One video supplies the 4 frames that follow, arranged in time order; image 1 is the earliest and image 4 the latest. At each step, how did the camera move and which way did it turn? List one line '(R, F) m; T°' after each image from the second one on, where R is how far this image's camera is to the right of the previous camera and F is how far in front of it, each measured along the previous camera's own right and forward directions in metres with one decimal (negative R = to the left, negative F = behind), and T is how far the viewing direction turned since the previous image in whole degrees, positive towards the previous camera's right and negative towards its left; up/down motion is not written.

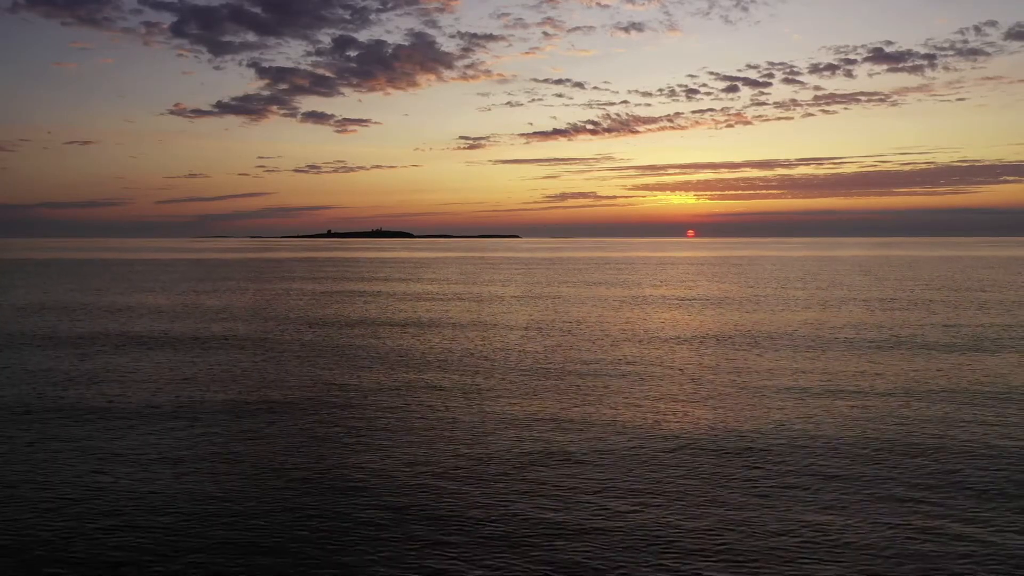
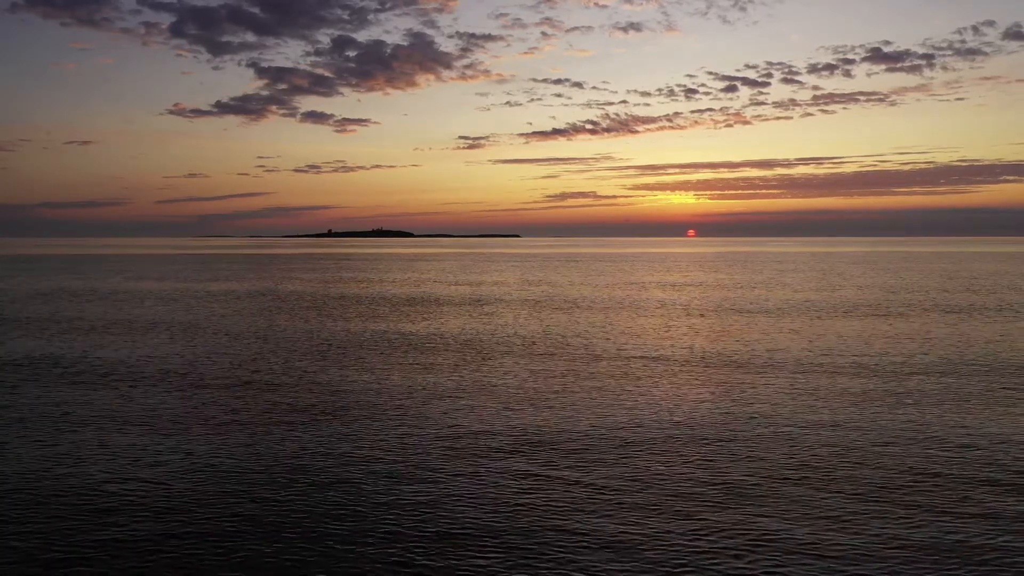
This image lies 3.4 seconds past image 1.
(-0.2, +2.4) m; 0°
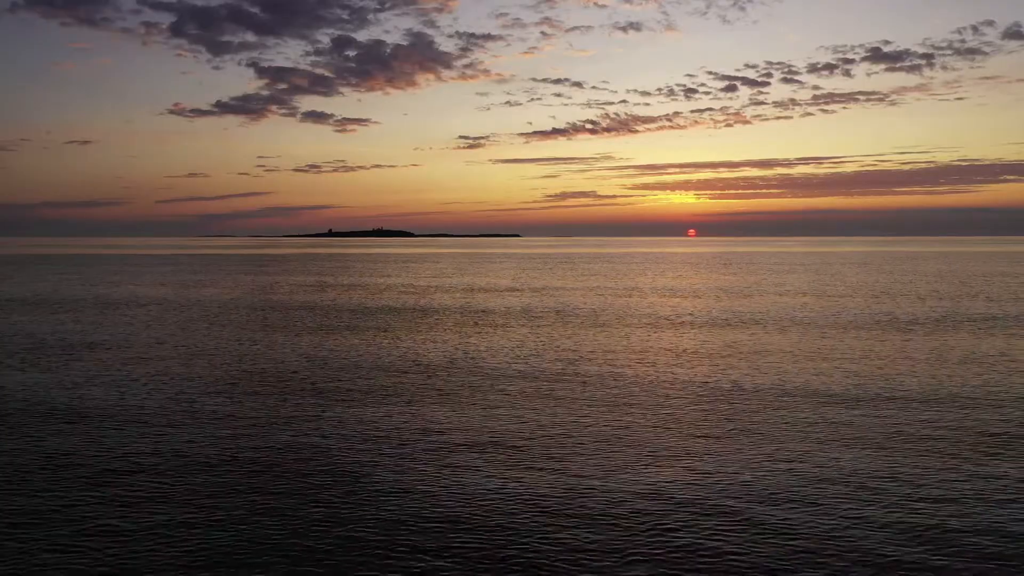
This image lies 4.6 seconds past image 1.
(-1.9, +3.0) m; 0°
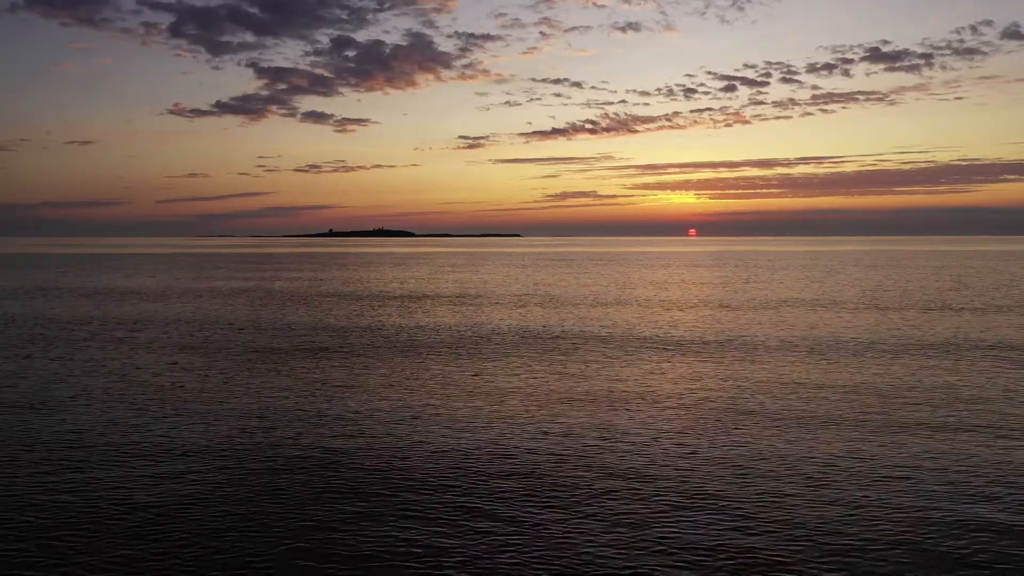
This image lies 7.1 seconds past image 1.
(-3.9, +7.9) m; 0°
